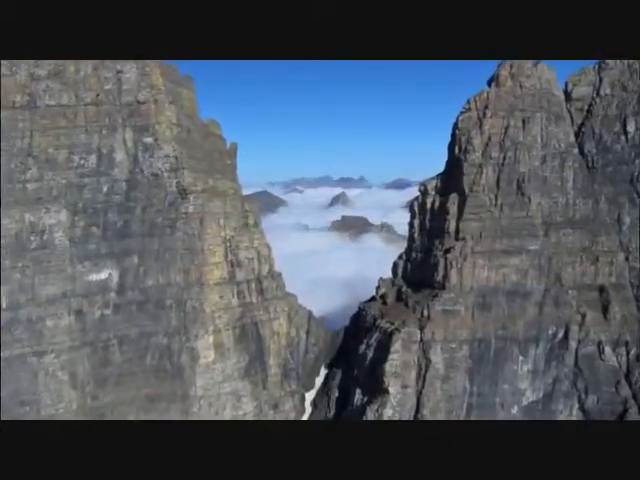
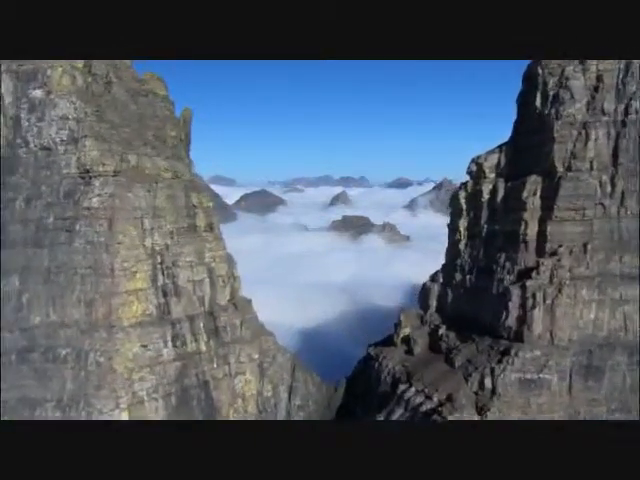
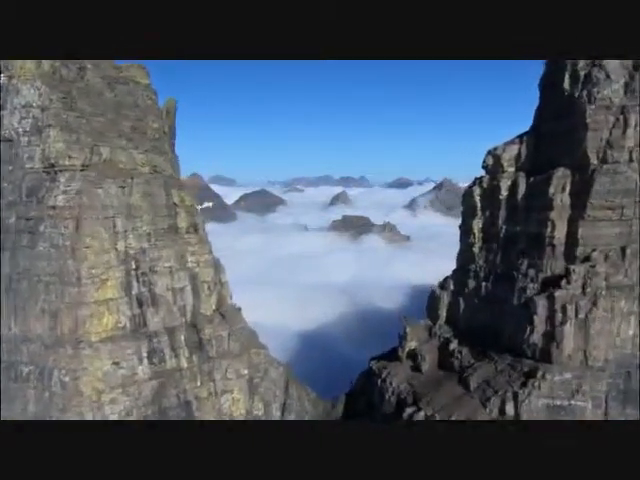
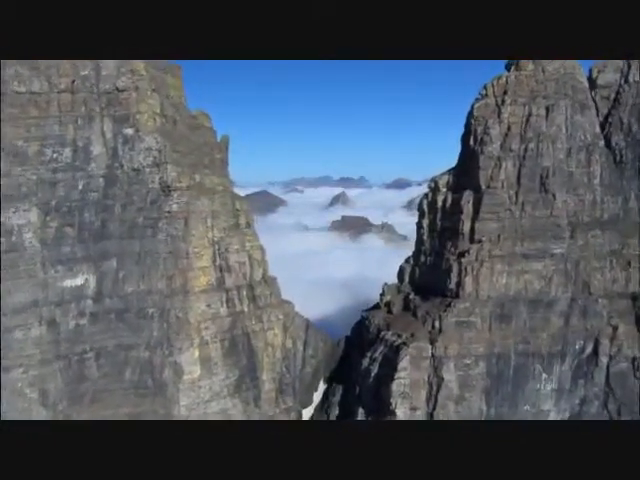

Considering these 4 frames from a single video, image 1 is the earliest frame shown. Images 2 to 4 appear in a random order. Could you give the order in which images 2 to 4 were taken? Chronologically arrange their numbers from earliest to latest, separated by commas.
4, 2, 3
